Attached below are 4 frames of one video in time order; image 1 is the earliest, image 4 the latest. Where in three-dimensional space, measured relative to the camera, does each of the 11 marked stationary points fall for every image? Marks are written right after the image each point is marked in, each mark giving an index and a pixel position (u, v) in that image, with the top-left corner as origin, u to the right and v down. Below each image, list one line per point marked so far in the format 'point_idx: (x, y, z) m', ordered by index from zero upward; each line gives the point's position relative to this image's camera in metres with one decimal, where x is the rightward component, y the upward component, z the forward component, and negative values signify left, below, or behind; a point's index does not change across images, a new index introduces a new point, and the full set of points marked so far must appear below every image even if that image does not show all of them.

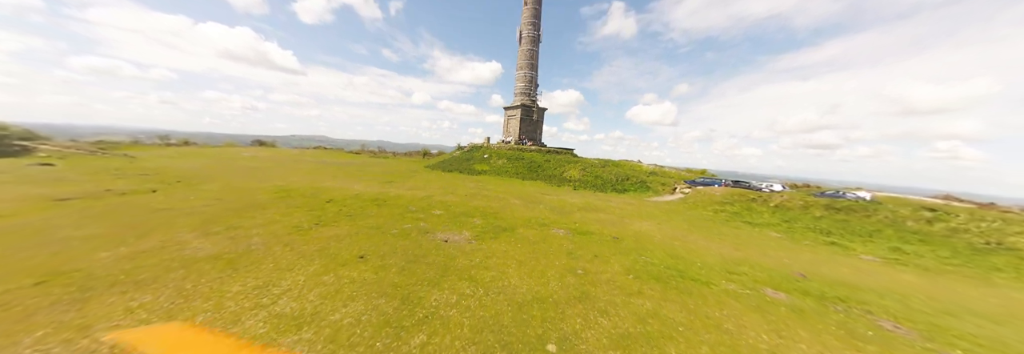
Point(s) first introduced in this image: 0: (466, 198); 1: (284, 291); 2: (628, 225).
0: (-3.0, -1.4, +15.5) m
1: (-5.1, -2.5, +5.4) m
2: (+5.7, -2.3, +11.7) m
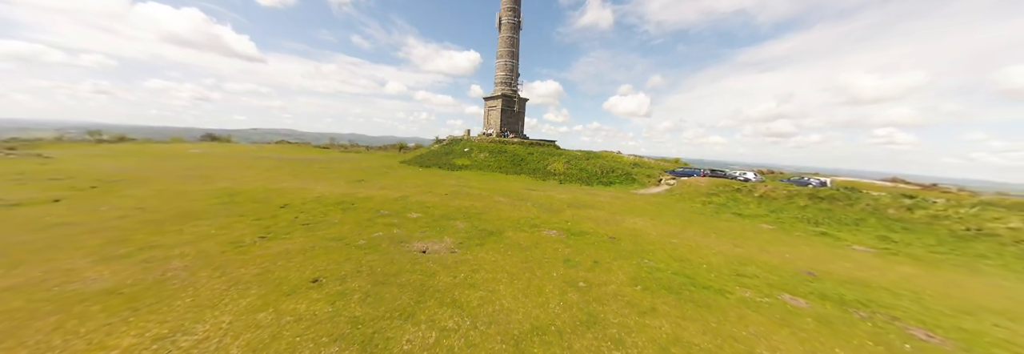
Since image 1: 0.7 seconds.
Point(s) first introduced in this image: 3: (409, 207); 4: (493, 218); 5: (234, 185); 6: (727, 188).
0: (-3.9, -1.2, +14.2) m
1: (-5.2, -2.7, +4.0) m
2: (+5.1, -2.1, +11.0) m
3: (-5.2, -1.5, +12.2) m
4: (-0.8, -1.8, +10.8) m
5: (-18.4, -0.7, +16.0) m
6: (+15.0, -0.9, +16.5) m
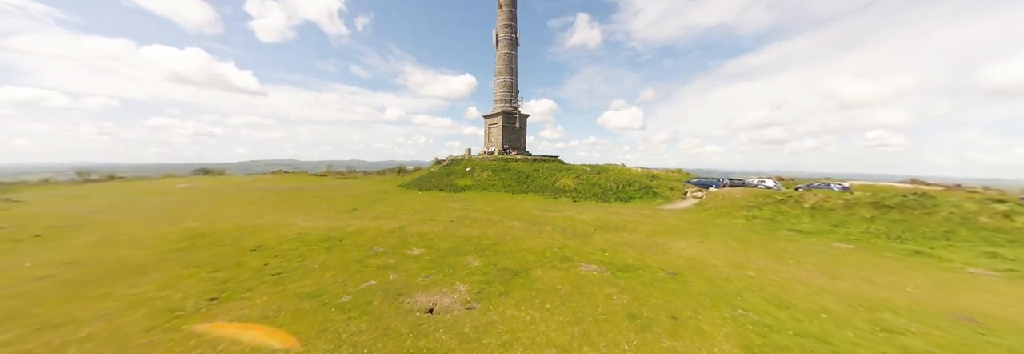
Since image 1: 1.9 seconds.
0: (-3.1, -2.4, +12.2) m
1: (-4.3, -3.3, +1.9) m
2: (+5.9, -2.7, +9.1) m
3: (-4.3, -2.7, +10.2) m
4: (0.0, -2.7, +8.8) m
5: (-17.6, -2.7, +13.9) m
6: (+15.8, -1.5, +14.7) m
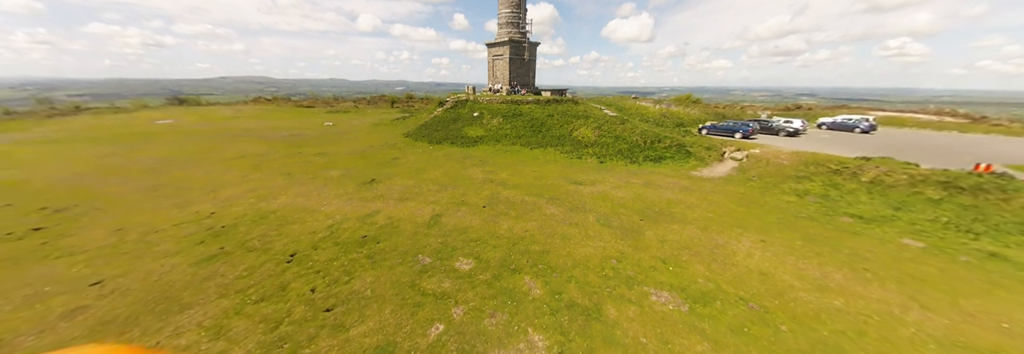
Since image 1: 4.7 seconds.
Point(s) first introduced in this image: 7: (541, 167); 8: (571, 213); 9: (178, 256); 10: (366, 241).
0: (-1.2, -1.8, +11.4) m
1: (-2.2, -5.7, +1.8) m
2: (+7.8, -2.7, +8.6) m
3: (-2.4, -2.6, +9.5) m
4: (+1.9, -2.9, +8.3) m
5: (-15.8, -1.8, +13.0) m
6: (+17.6, +0.4, +13.7) m
7: (+2.2, +0.9, +17.9) m
8: (+2.9, -1.7, +11.6) m
9: (-13.2, -3.0, +9.4) m
10: (-6.1, -2.6, +10.0) m
